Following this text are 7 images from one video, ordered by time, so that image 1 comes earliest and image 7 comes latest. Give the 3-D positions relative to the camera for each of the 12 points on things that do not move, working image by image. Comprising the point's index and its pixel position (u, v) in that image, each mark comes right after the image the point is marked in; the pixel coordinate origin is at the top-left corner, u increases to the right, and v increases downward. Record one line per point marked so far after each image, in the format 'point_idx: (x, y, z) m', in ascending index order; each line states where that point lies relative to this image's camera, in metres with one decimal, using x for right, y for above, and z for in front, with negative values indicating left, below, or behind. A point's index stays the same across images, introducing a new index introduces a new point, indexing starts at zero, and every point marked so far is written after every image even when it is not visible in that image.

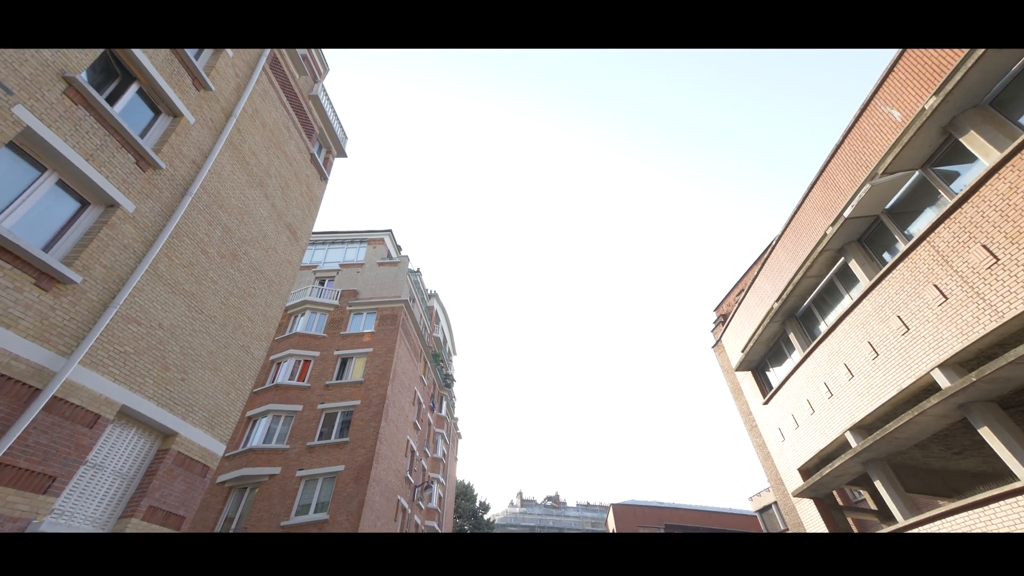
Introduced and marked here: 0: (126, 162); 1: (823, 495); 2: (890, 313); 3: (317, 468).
0: (-8.0, +2.6, +9.4) m
1: (+8.5, -5.6, +13.5) m
2: (+8.4, -0.6, +10.3) m
3: (-8.3, -7.7, +20.4) m
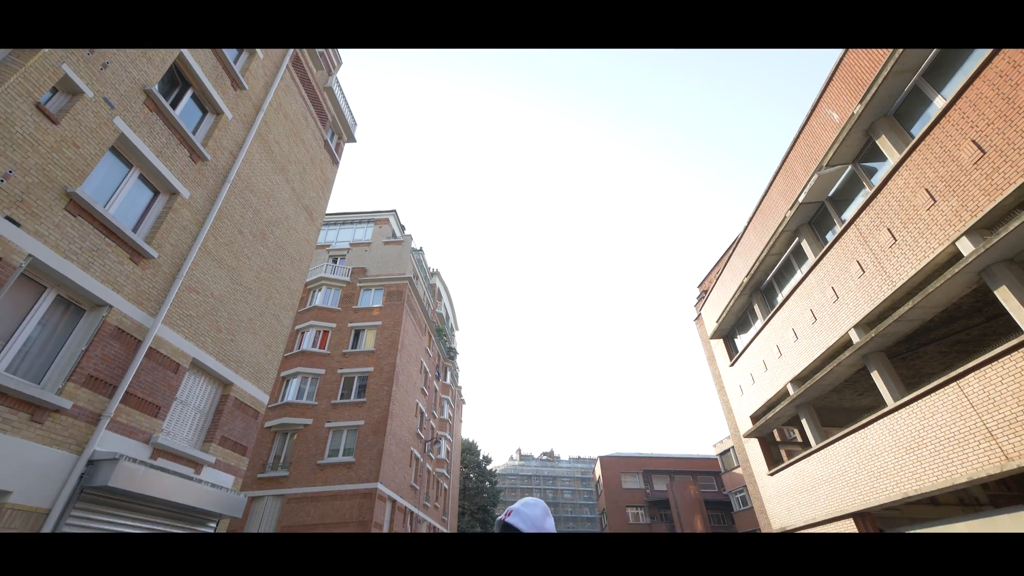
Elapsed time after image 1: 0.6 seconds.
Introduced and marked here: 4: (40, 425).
0: (-8.0, +3.2, +11.3) m
1: (+8.5, -4.8, +15.8) m
2: (+8.3, +0.1, +12.3) m
3: (-8.4, -6.5, +22.8) m
4: (-7.4, -2.1, +7.2) m
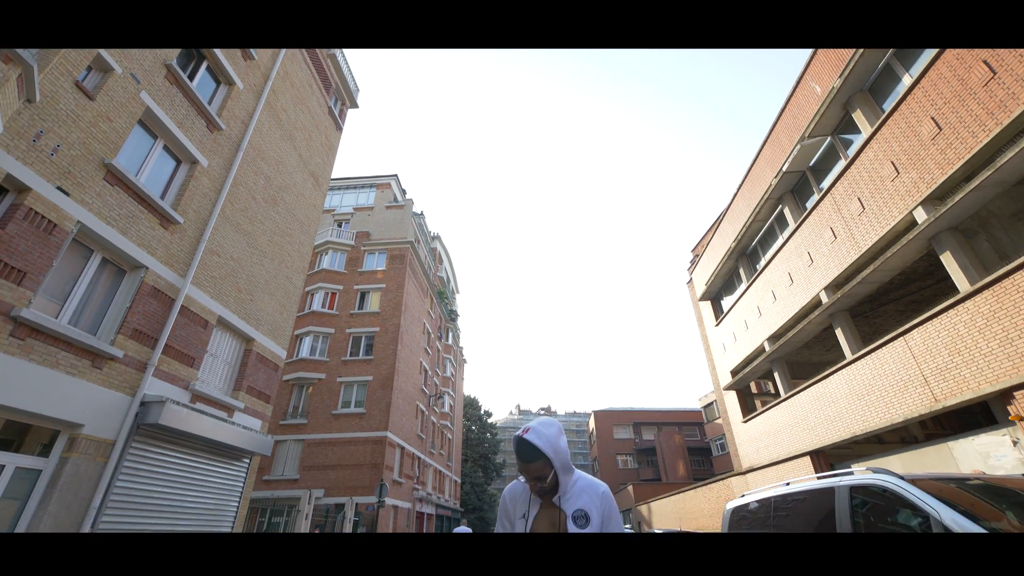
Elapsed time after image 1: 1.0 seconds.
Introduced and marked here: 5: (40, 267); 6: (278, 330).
0: (-8.1, +4.2, +12.0) m
1: (+8.4, -3.5, +17.1) m
2: (+8.3, +1.1, +13.2) m
3: (-8.4, -4.6, +24.2) m
4: (-7.4, -1.5, +8.3) m
5: (-7.5, +0.3, +7.3) m
6: (-7.4, -1.3, +14.6) m
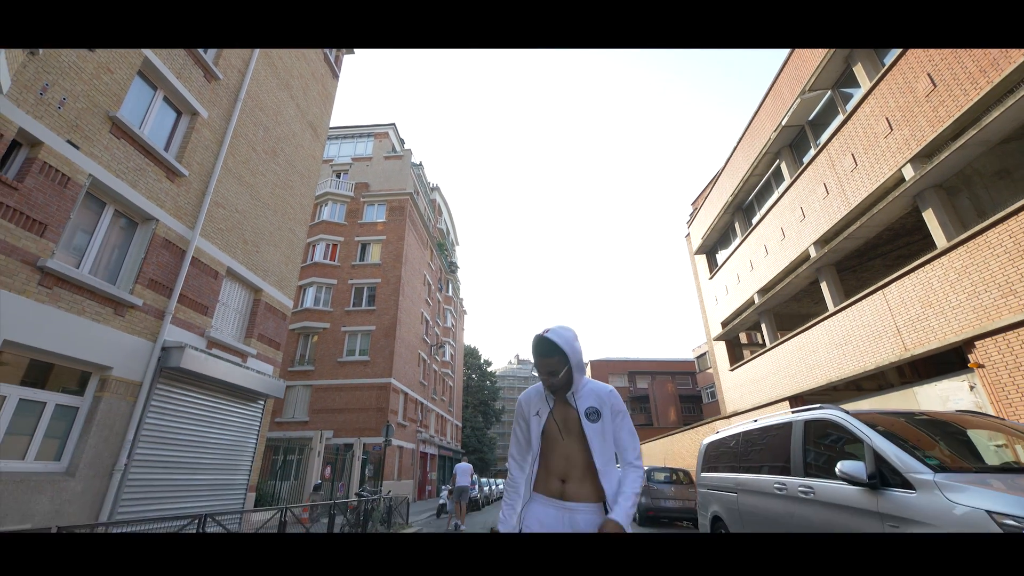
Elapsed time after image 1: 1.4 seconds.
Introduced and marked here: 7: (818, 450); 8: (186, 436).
0: (-8.1, +5.5, +11.9) m
1: (+8.4, -1.8, +17.8) m
2: (+8.2, +2.4, +13.5) m
3: (-8.5, -2.1, +25.0) m
4: (-7.5, -0.6, +8.8) m
5: (-7.5, +1.1, +7.7) m
6: (-7.4, +0.2, +15.1) m
7: (+2.9, -1.6, +4.5) m
8: (-7.0, -3.1, +9.8) m
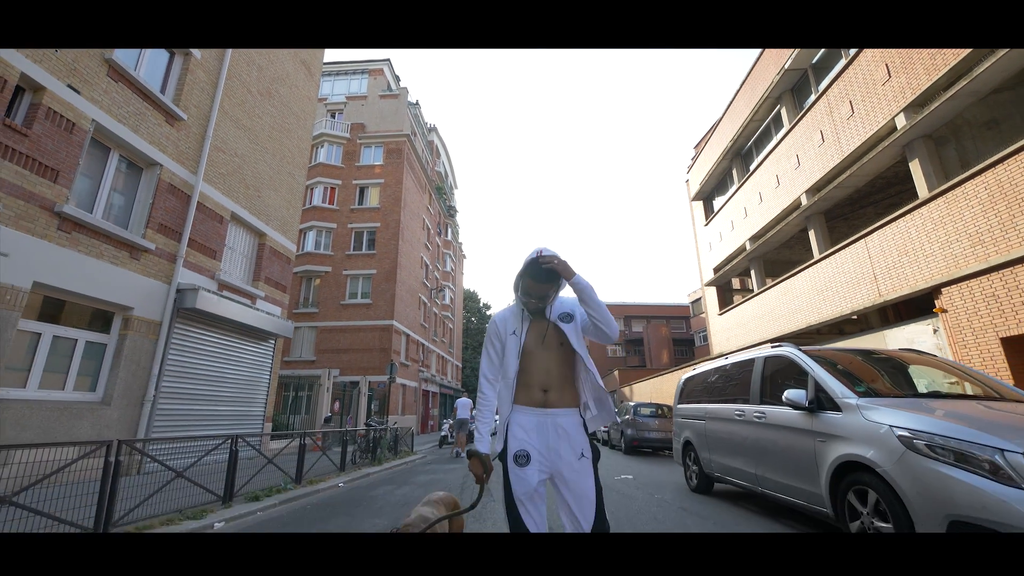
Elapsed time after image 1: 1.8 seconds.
0: (-8.1, +6.9, +11.6) m
1: (+8.3, +0.3, +18.3) m
2: (+8.2, +4.0, +13.6) m
3: (-8.6, +1.0, +25.5) m
4: (-7.5, +0.5, +9.3) m
5: (-7.6, +2.1, +7.9) m
6: (-7.5, +2.1, +15.4) m
7: (+2.9, -1.0, +5.1) m
8: (-7.0, -1.9, +10.6) m
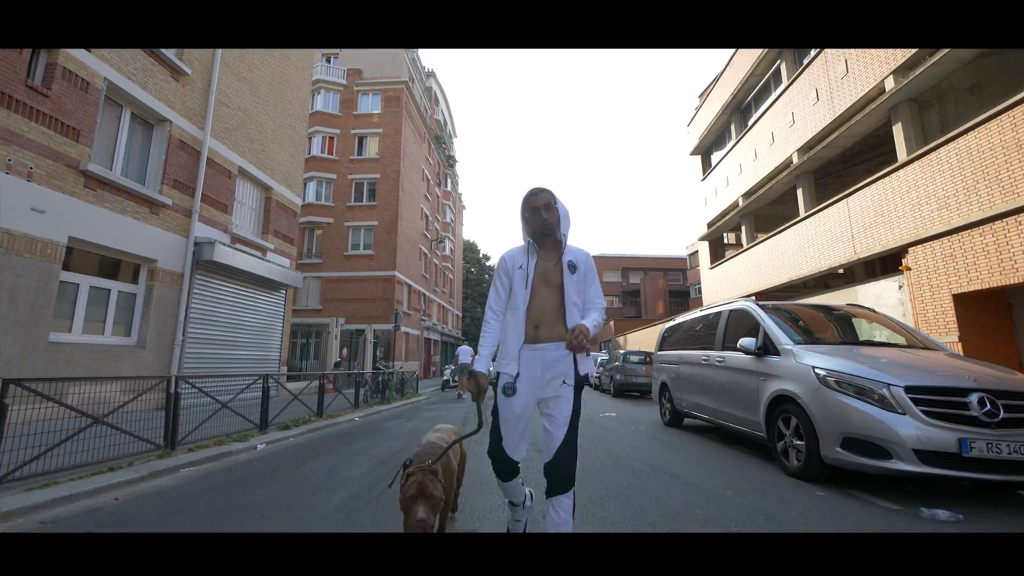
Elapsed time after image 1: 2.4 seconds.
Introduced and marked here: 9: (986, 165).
0: (-8.1, +8.1, +11.5) m
1: (+8.2, +2.2, +18.9) m
2: (+8.2, +5.3, +13.7) m
3: (-8.6, +3.7, +25.9) m
4: (-7.6, +1.5, +9.8) m
5: (-7.6, +2.9, +8.3) m
6: (-7.6, +3.7, +15.8) m
7: (+2.8, -0.6, +5.8) m
8: (-7.1, -0.7, +11.4) m
9: (+7.7, +2.0, +7.5) m
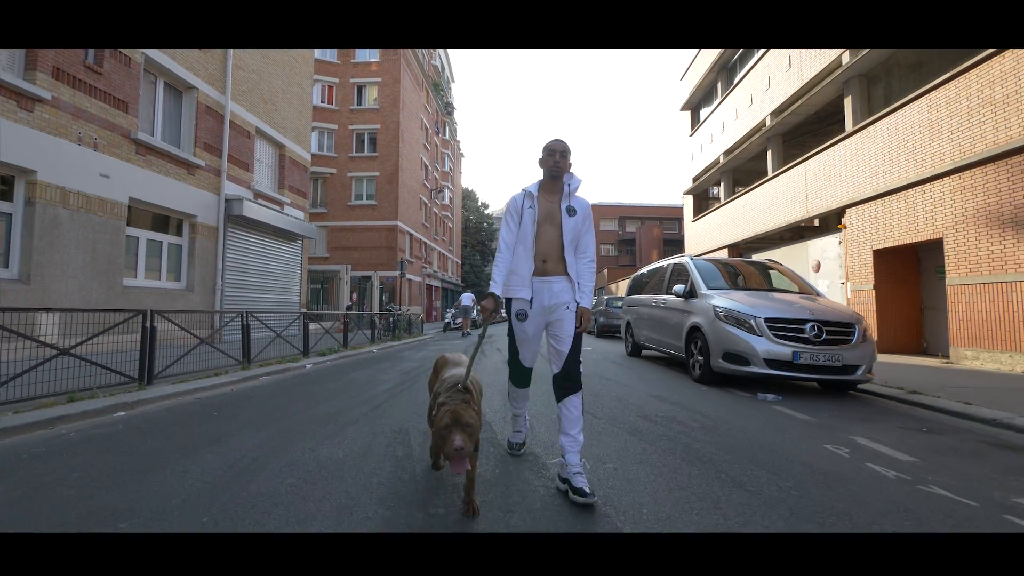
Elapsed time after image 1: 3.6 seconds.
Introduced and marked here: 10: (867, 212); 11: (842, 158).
0: (-8.3, +9.4, +12.0) m
1: (+8.1, +4.3, +20.1) m
2: (+8.0, +6.8, +14.6) m
3: (-8.8, +6.7, +26.8) m
4: (-7.7, +2.7, +11.2) m
5: (-7.8, +3.9, +9.5) m
6: (-7.7, +5.6, +16.8) m
7: (+2.7, +0.1, +7.4) m
8: (-7.3, +0.6, +13.0) m
9: (+7.6, +2.8, +8.8) m
10: (+7.5, +1.6, +9.8) m
11: (+7.7, +3.0, +10.7) m
